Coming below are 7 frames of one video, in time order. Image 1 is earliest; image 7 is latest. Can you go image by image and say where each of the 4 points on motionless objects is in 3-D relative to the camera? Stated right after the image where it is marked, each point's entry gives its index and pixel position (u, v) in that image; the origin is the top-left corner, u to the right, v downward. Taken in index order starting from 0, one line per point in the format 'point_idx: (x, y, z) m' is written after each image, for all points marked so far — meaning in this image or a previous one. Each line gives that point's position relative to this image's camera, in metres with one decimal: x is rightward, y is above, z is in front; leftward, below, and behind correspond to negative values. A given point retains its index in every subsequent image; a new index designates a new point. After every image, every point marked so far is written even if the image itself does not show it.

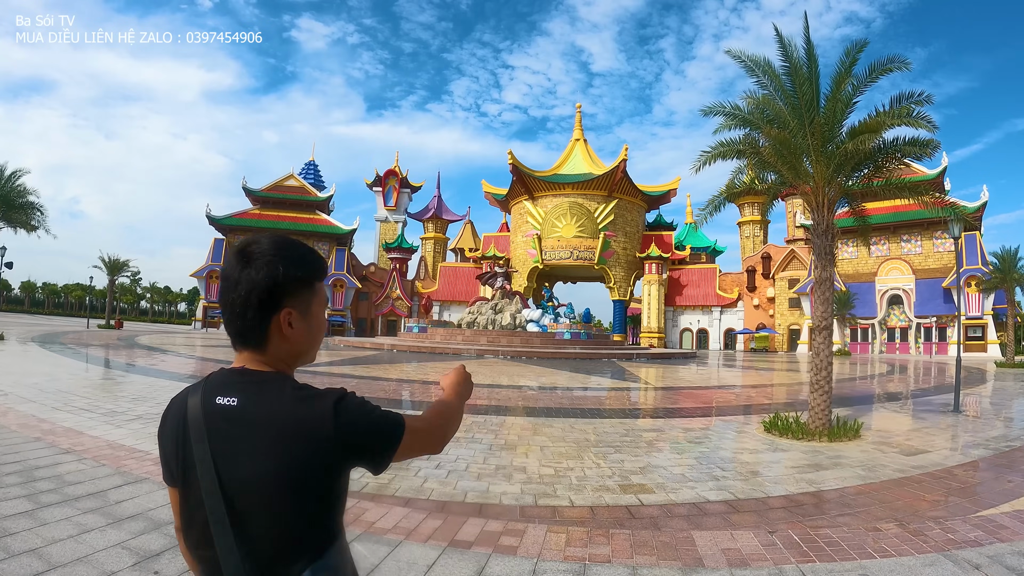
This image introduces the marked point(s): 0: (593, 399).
0: (+1.5, -2.1, +9.3) m
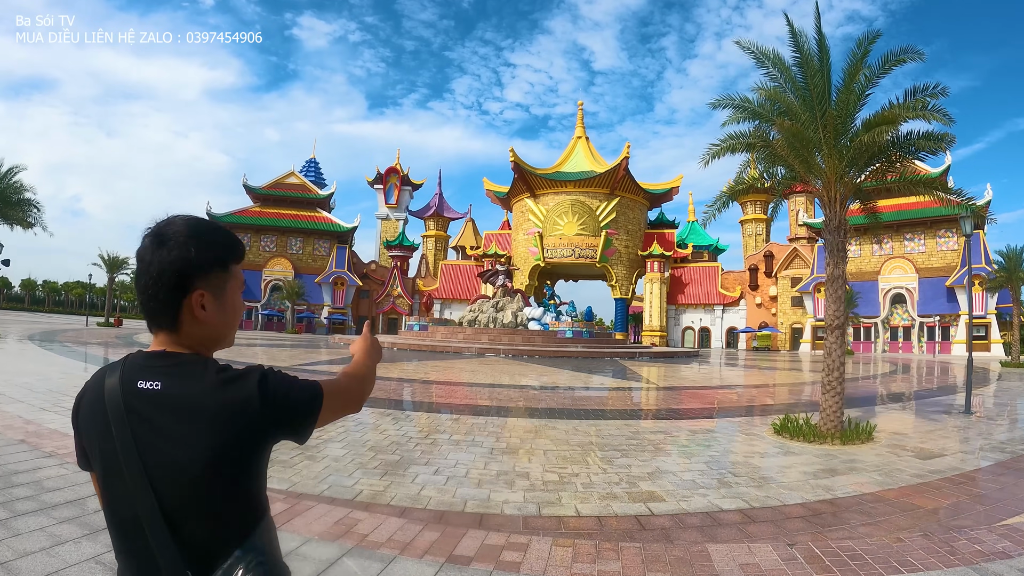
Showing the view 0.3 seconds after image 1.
0: (+1.5, -2.0, +9.1) m
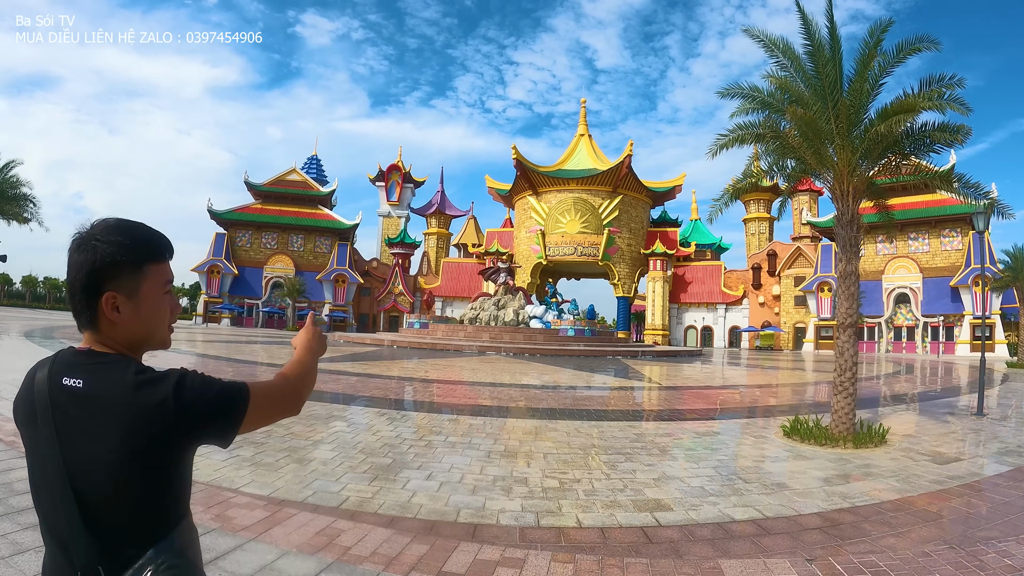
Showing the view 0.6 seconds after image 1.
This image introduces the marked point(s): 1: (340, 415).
0: (+1.5, -2.0, +8.9) m
1: (-1.9, -1.4, +5.7) m
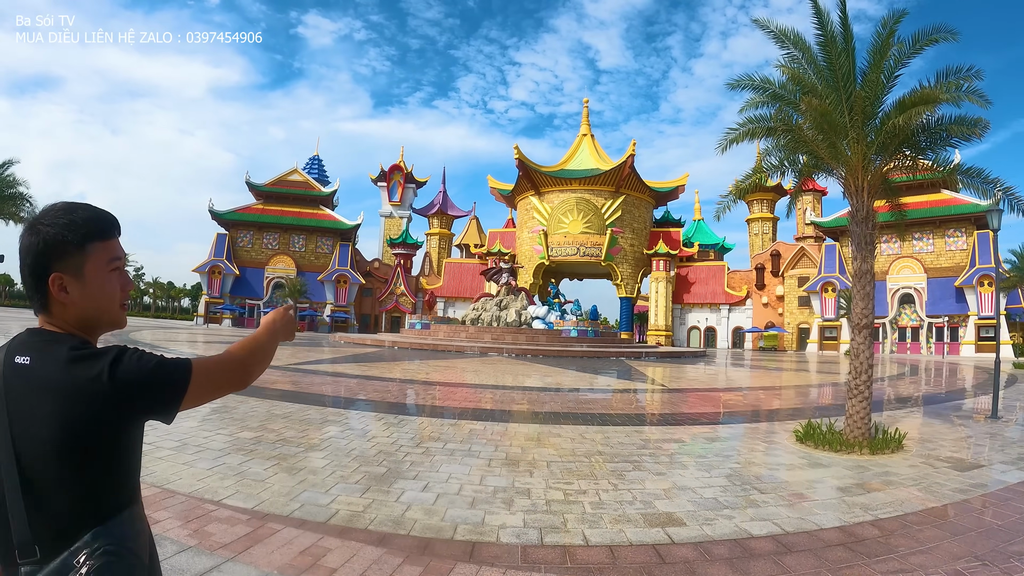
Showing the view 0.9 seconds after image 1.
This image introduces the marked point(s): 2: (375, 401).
0: (+1.6, -2.0, +8.7) m
1: (-1.9, -1.4, +5.5) m
2: (-2.0, -1.6, +7.2) m
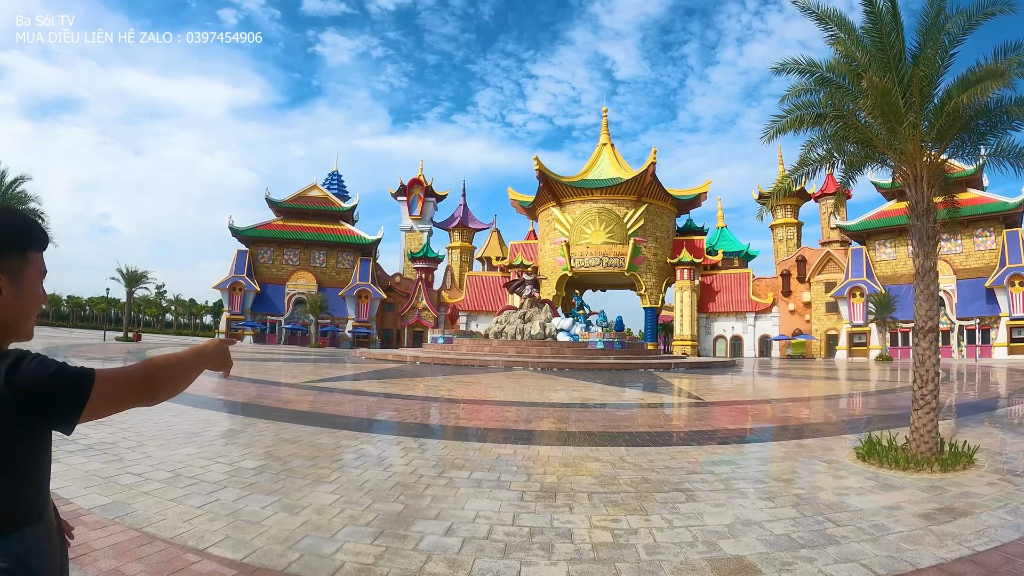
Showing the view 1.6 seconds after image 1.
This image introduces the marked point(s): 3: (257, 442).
0: (+2.0, -2.1, +8.0) m
1: (-1.6, -1.5, +5.0) m
2: (-1.6, -1.8, +6.7) m
3: (-2.6, -1.5, +5.0) m
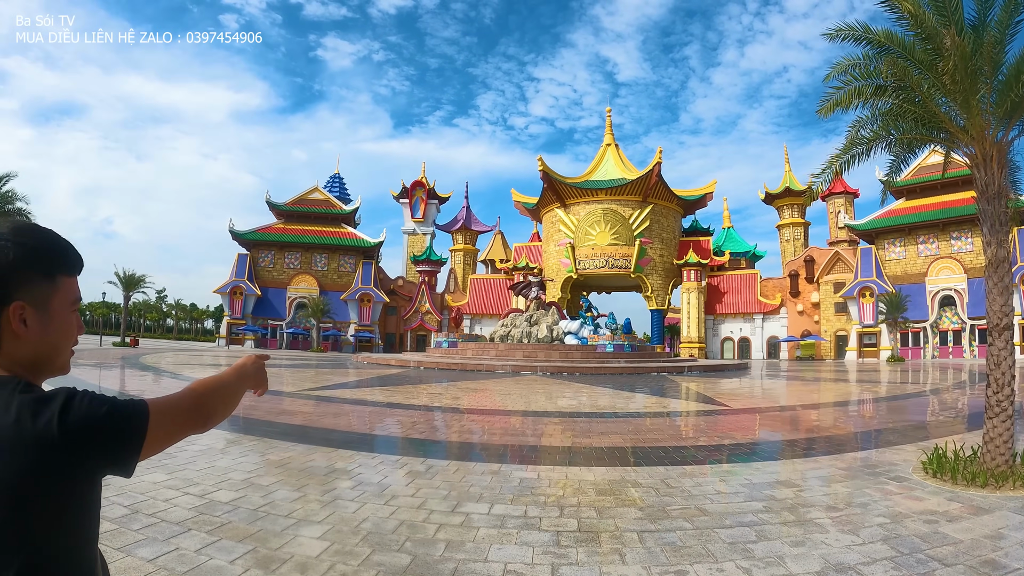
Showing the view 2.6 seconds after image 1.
0: (+2.2, -2.1, +7.3) m
1: (-1.4, -1.5, +4.3) m
2: (-1.4, -1.8, +6.0) m
3: (-2.4, -1.5, +4.3) m
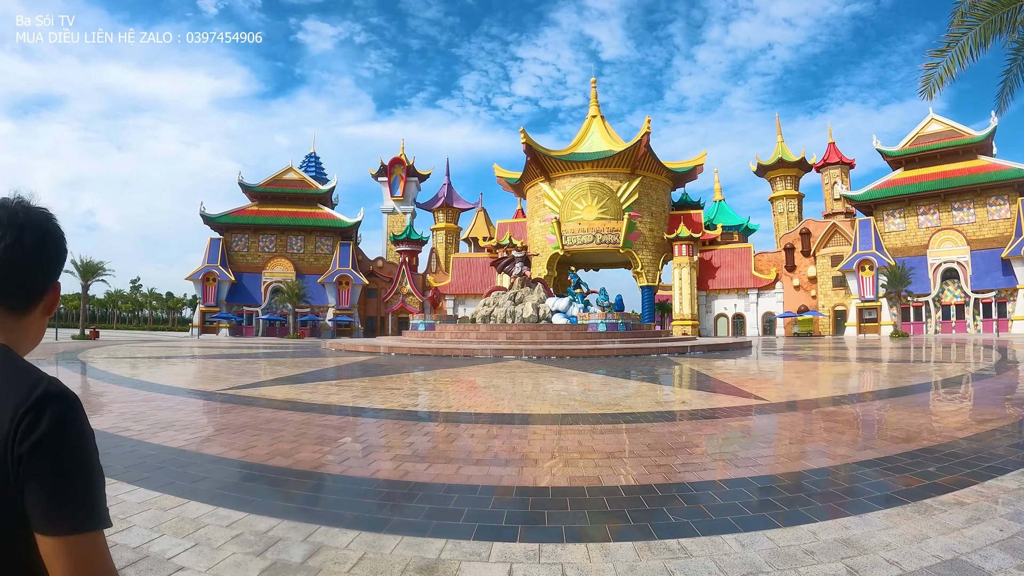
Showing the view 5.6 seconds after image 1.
0: (+1.9, -1.6, +5.4) m
1: (-1.6, -1.2, +2.3) m
2: (-1.7, -1.4, +4.1) m
3: (-2.6, -1.3, +2.3) m
